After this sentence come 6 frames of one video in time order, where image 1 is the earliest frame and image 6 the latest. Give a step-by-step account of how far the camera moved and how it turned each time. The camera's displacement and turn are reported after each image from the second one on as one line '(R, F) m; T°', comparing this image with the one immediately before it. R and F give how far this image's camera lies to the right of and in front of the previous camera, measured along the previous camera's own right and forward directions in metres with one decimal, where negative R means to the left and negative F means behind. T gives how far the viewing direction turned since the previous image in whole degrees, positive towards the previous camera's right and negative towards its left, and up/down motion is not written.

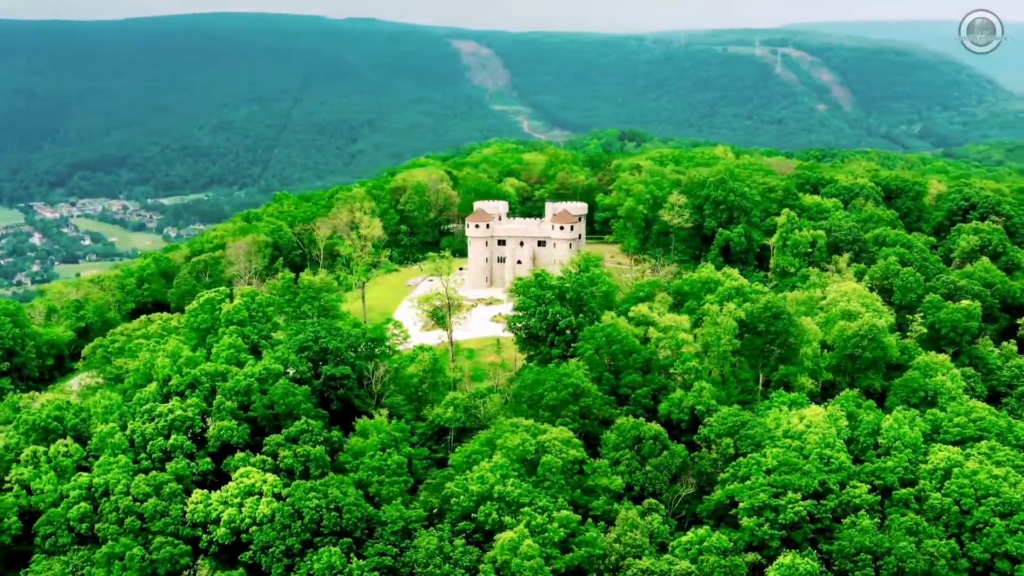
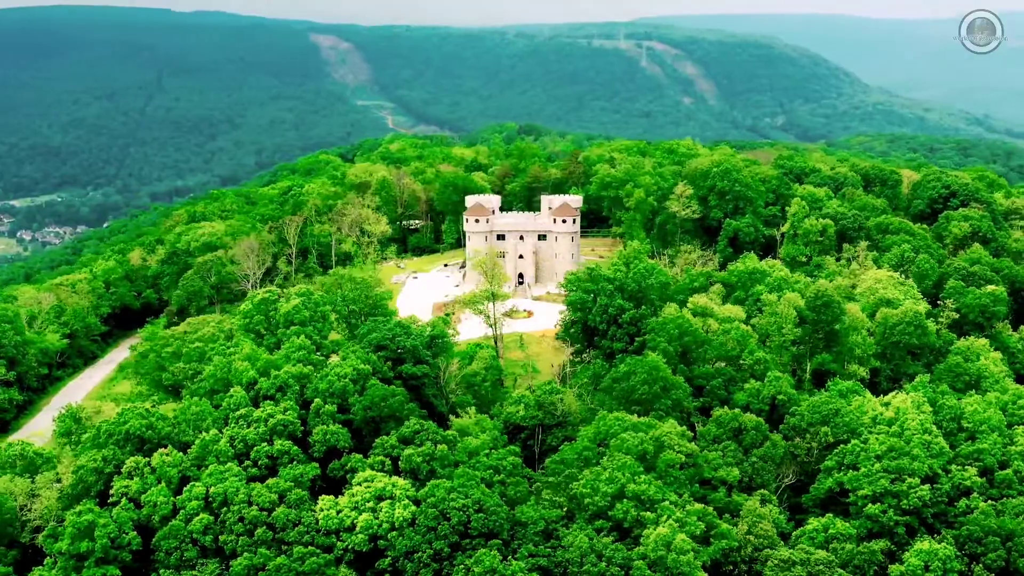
(-10.1, +1.5) m; +6°
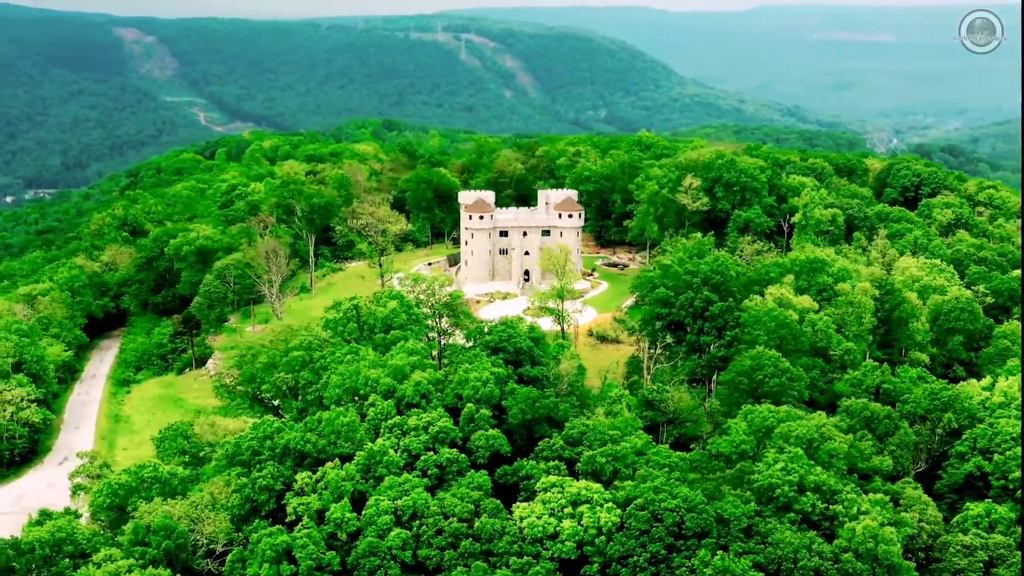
(-13.6, +2.1) m; +9°
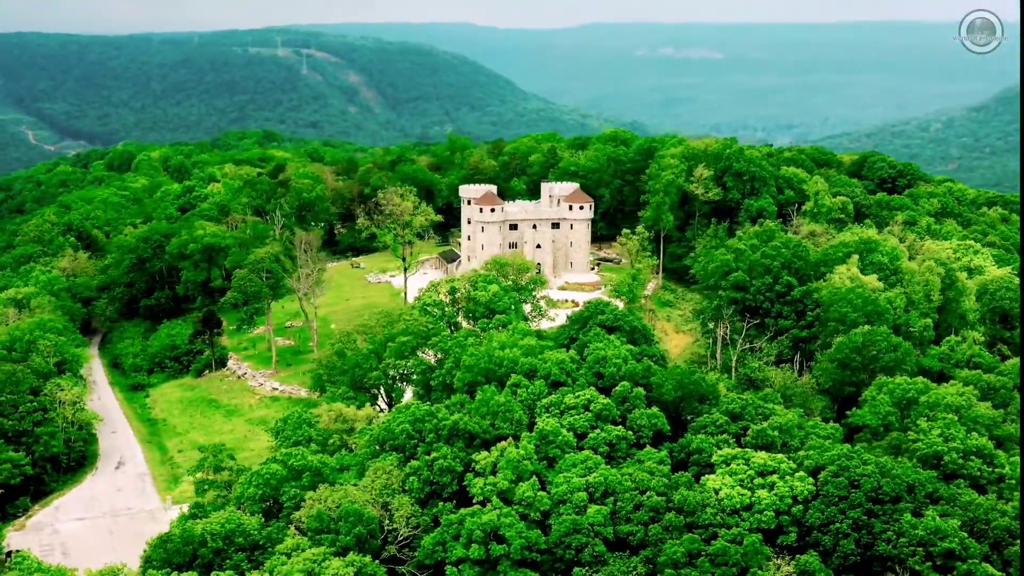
(-12.2, +2.1) m; +8°
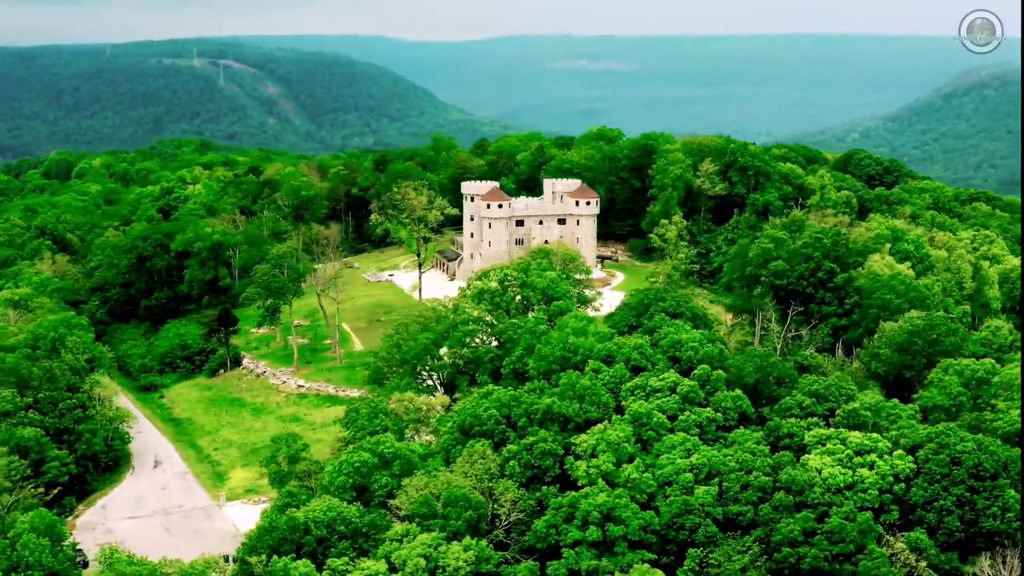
(-6.3, +1.0) m; +4°
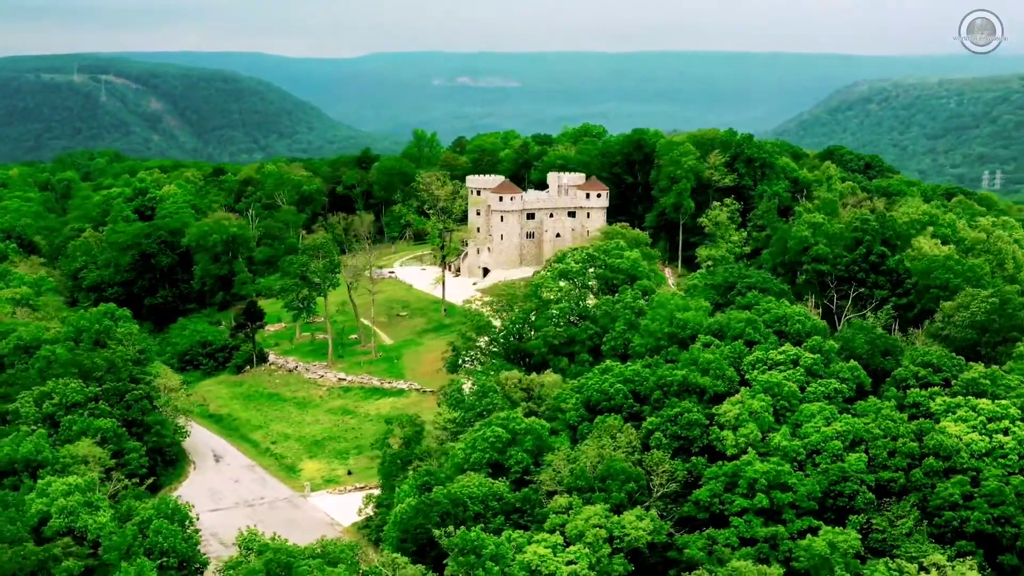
(-8.7, +1.5) m; +5°
